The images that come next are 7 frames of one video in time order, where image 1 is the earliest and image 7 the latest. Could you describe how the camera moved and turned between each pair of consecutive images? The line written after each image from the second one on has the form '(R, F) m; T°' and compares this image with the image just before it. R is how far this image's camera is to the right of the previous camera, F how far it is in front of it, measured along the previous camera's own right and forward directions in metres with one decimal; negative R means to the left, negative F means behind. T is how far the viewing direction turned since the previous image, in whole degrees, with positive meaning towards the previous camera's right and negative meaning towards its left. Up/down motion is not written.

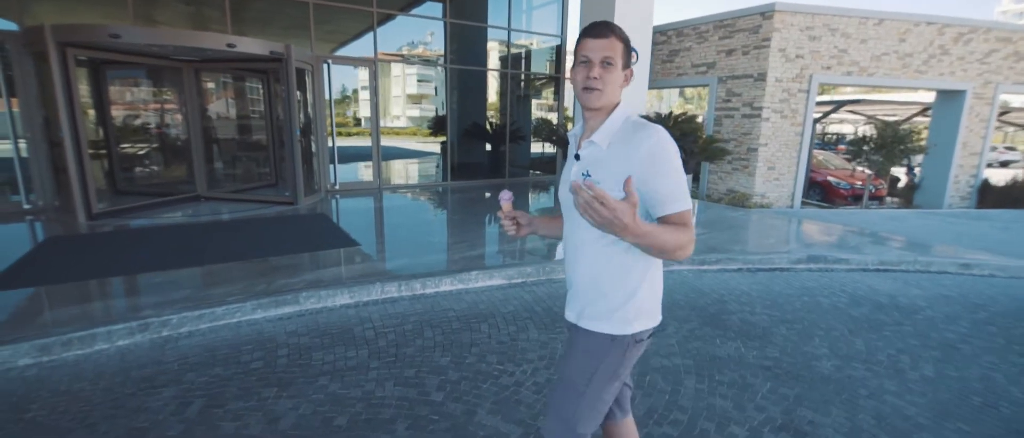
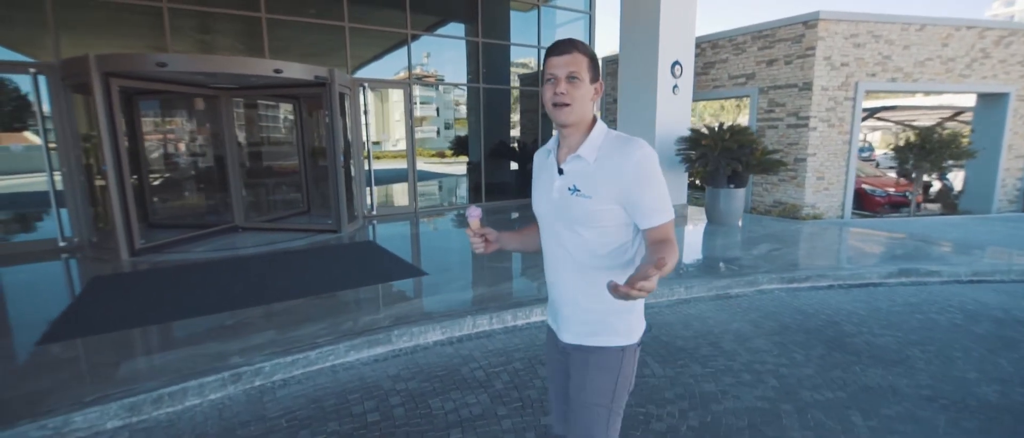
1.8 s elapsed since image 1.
(-0.9, +0.3) m; +1°
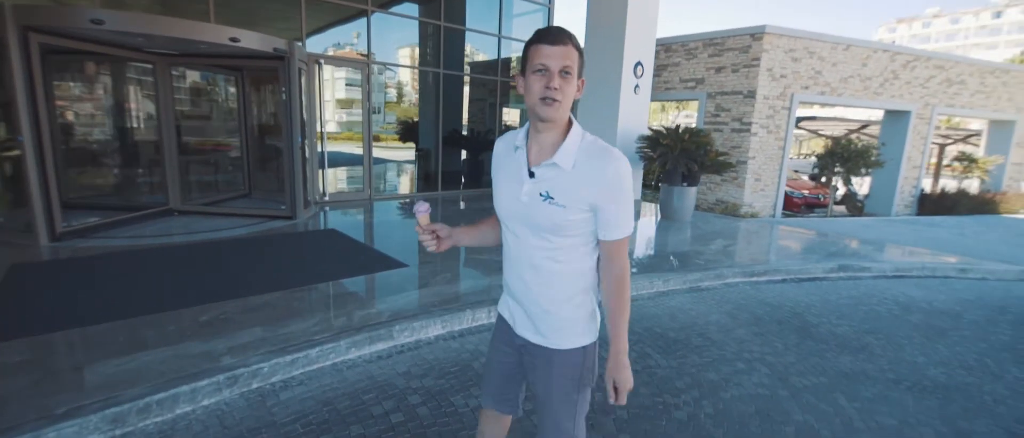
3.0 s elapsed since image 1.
(-0.6, +0.1) m; +9°
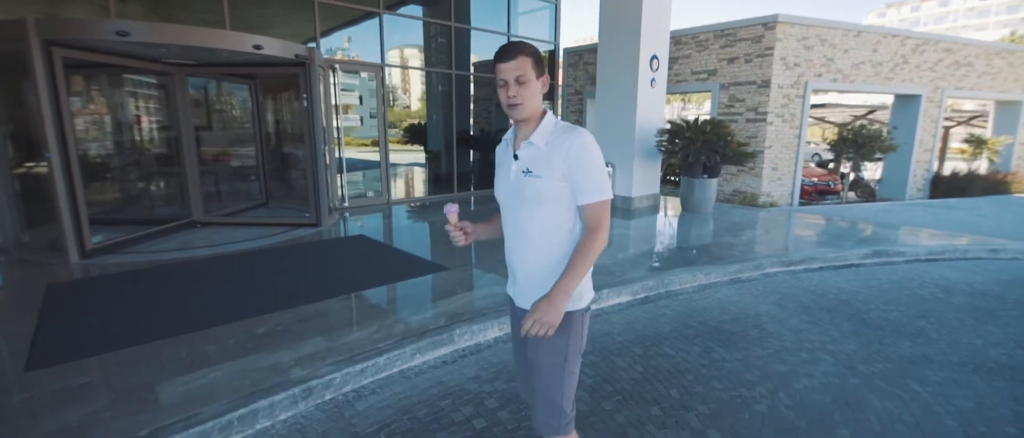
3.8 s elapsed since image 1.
(-0.5, 0.0) m; +1°
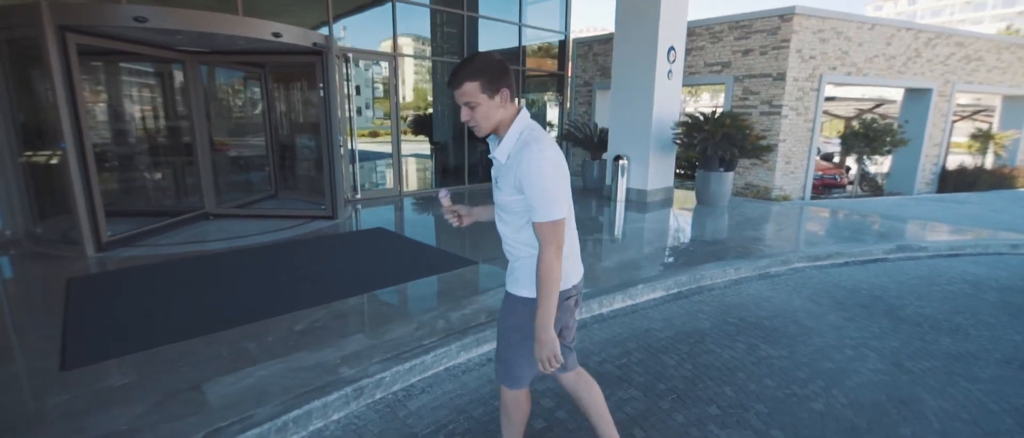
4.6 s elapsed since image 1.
(-0.4, +0.1) m; +1°
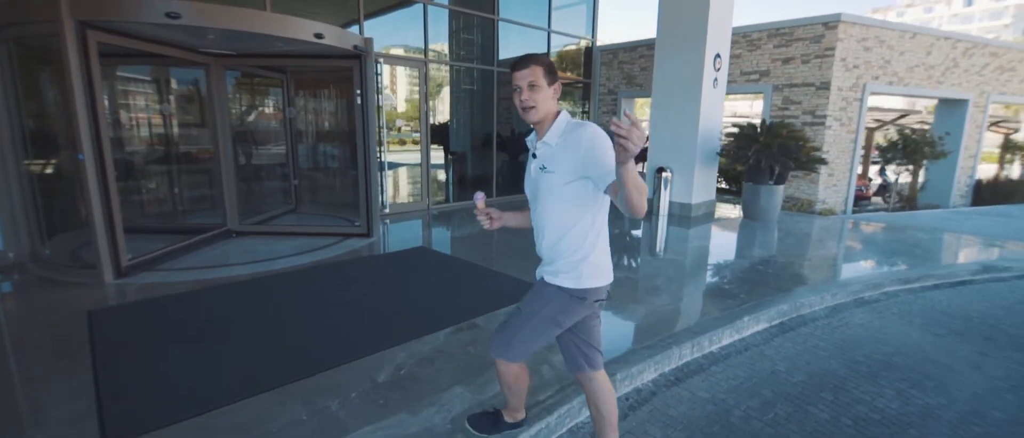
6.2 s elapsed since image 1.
(-0.8, +0.5) m; +1°
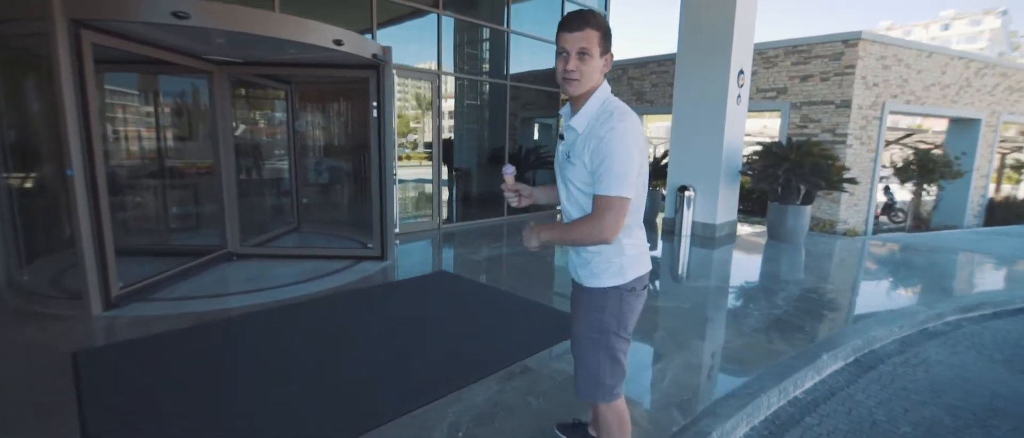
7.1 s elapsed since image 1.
(-0.5, +0.4) m; +2°
